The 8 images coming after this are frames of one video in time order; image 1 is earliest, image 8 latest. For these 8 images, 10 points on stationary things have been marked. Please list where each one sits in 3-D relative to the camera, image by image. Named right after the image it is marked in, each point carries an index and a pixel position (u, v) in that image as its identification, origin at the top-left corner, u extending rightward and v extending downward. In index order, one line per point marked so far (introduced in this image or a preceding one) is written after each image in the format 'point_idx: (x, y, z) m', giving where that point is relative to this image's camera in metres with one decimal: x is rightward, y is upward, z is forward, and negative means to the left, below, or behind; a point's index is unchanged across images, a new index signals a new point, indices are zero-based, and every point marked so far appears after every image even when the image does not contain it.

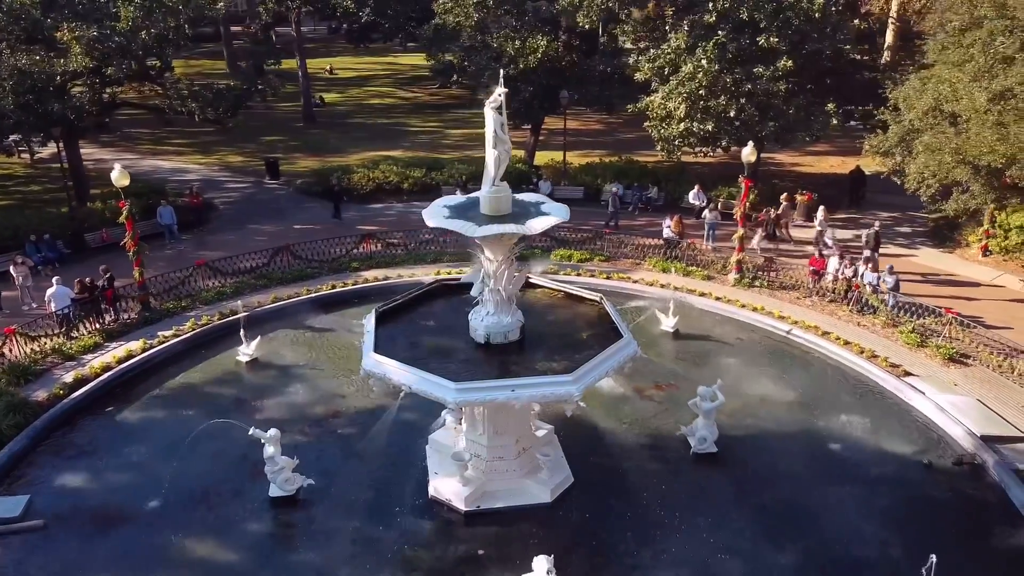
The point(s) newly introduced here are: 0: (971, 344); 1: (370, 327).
0: (+9.2, -1.1, +16.1) m
1: (-2.0, -0.6, +11.4) m
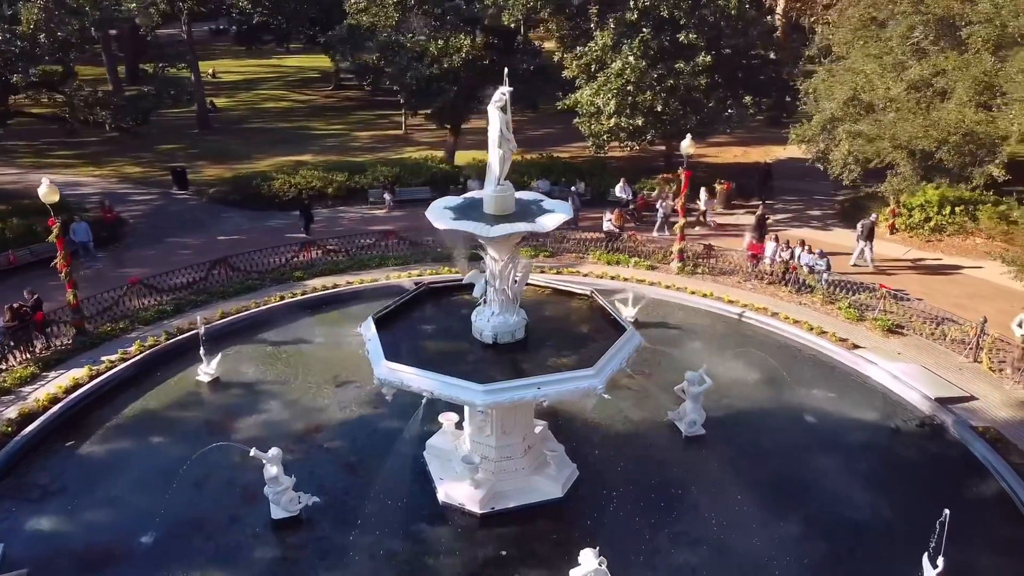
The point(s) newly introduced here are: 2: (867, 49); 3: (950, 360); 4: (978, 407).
0: (+8.5, -0.6, +17.4) m
1: (-1.9, -0.7, +11.1) m
2: (+8.6, +5.6, +18.8) m
3: (+8.6, -1.4, +15.7) m
4: (+8.1, -2.1, +14.0) m
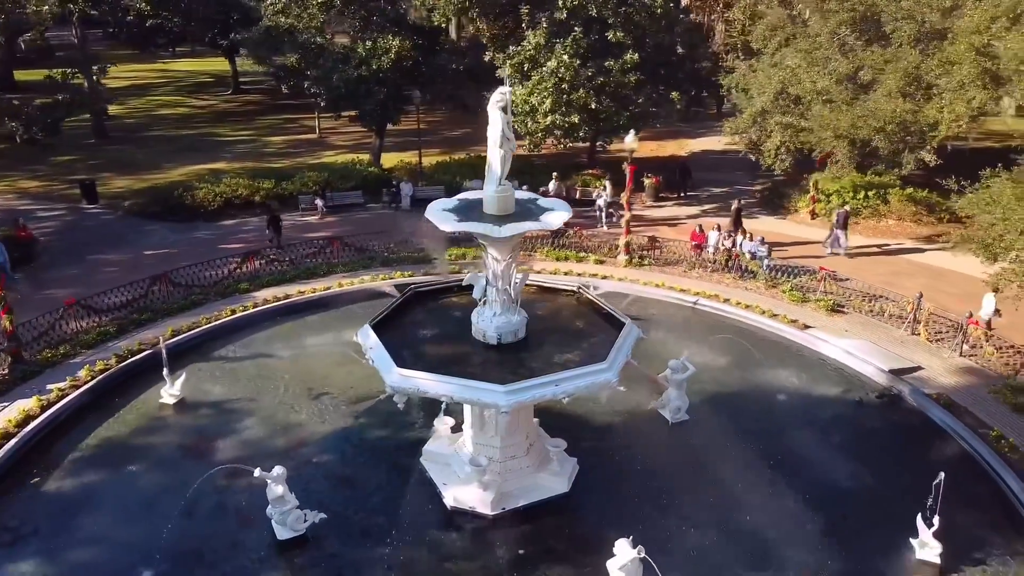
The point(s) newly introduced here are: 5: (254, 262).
0: (+7.6, -0.1, +18.4) m
1: (-1.8, -0.8, +10.9) m
2: (+7.2, +6.0, +19.9) m
3: (+8.0, -1.0, +16.8) m
4: (+7.8, -1.7, +15.0) m
5: (-6.3, +0.6, +19.6) m
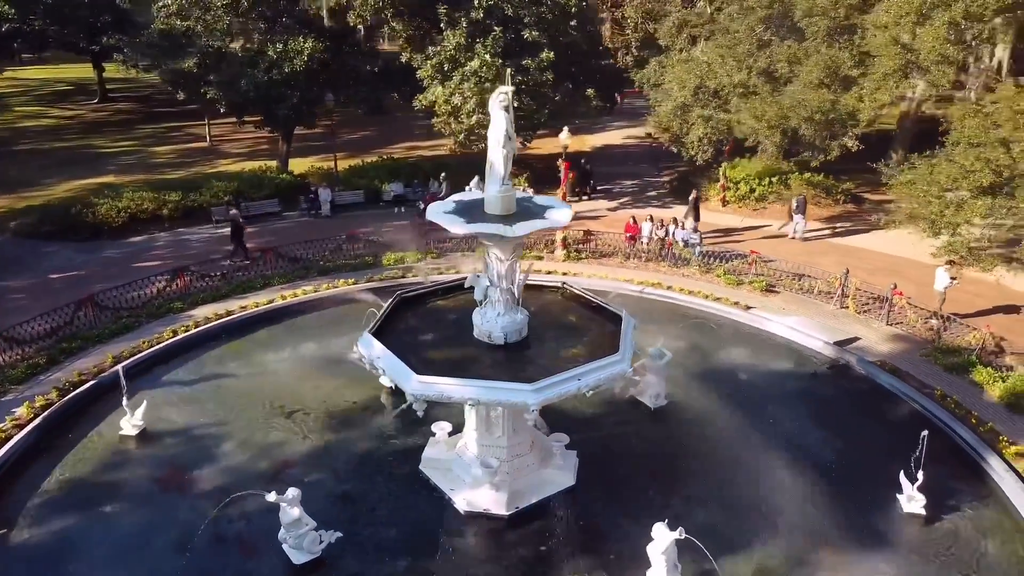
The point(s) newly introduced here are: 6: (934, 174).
0: (+6.4, +0.3, +19.6) m
1: (-1.7, -0.9, +10.6) m
2: (+5.3, +6.4, +20.9) m
3: (+7.0, -0.5, +18.1) m
4: (+7.2, -1.2, +16.3) m
5: (-7.6, +0.2, +18.5) m
6: (+7.8, +2.1, +14.6) m
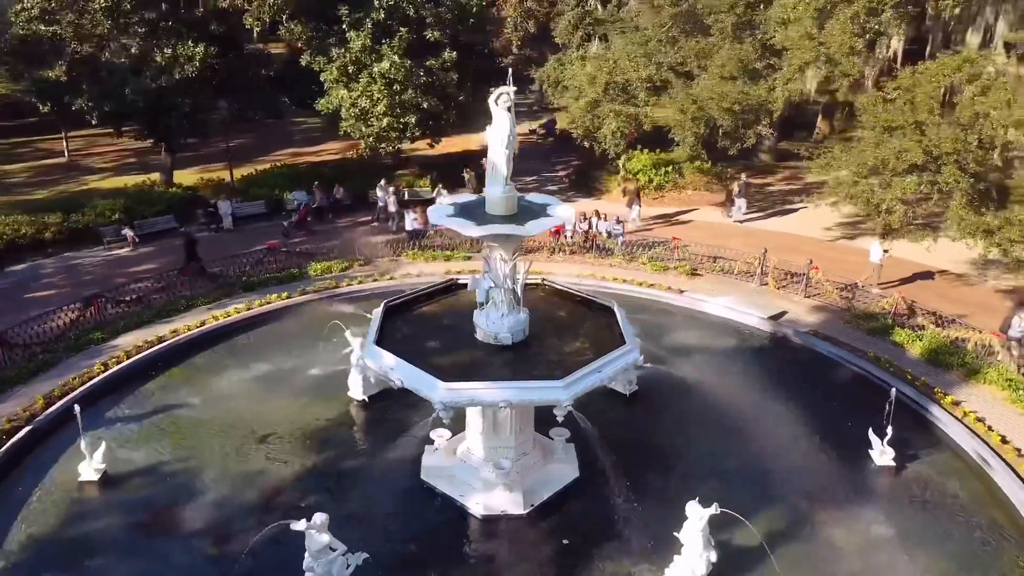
0: (+4.7, +0.7, +20.6) m
1: (-1.5, -1.0, +10.3) m
2: (+2.9, +6.8, +21.7) m
3: (+5.6, 0.0, +19.3) m
4: (+6.2, -0.7, +17.5) m
5: (-8.8, -0.4, +16.9) m
6: (+6.9, +2.7, +16.0) m
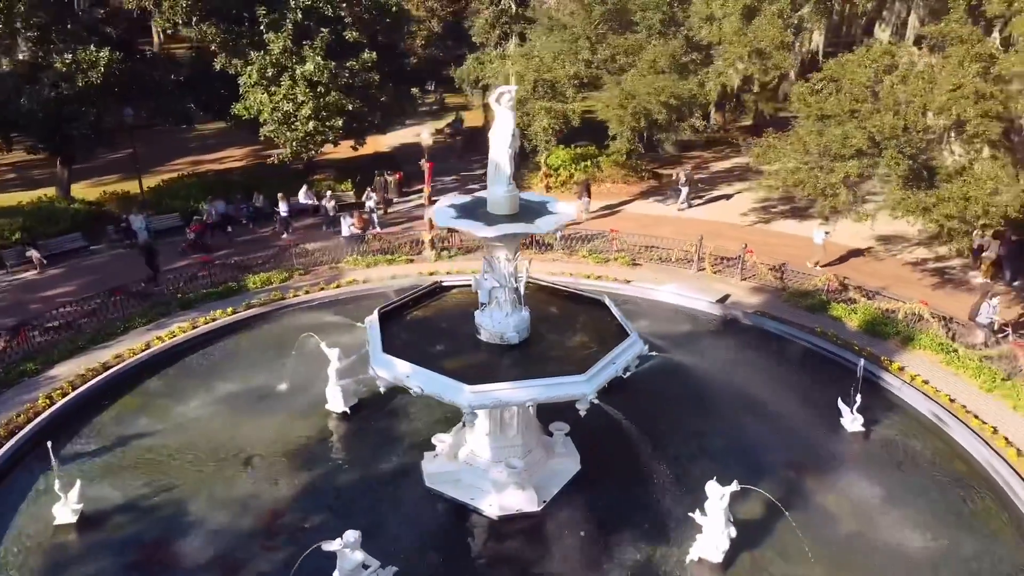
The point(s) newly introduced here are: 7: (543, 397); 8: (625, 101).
0: (+3.2, +1.0, +21.2) m
1: (-1.3, -1.1, +10.1) m
2: (+0.9, +6.9, +22.0) m
3: (+4.4, +0.4, +20.0) m
4: (+5.2, -0.3, +18.4) m
5: (-9.5, -1.0, +15.6) m
6: (+5.9, +3.1, +17.0) m
7: (+0.4, -1.3, +9.8) m
8: (+2.8, +4.6, +19.6) m
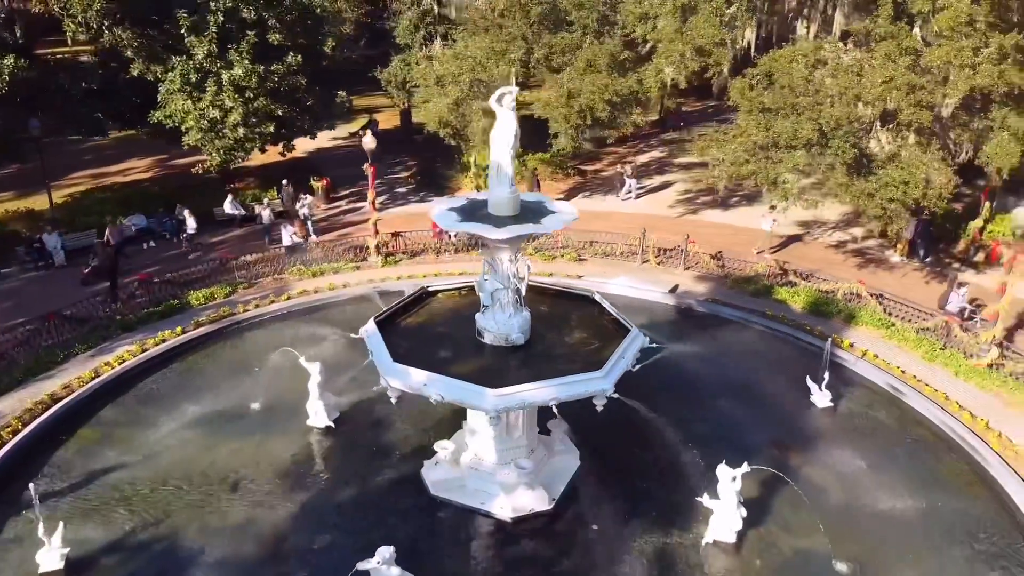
0: (+1.7, +1.1, +21.6) m
1: (-1.0, -1.1, +9.9) m
2: (-1.0, +6.9, +22.0) m
3: (+3.1, +0.5, +20.5) m
4: (+4.2, -0.1, +19.0) m
5: (-10.0, -1.5, +14.2) m
6: (+4.9, +3.4, +17.7) m
7: (+0.6, -1.3, +9.9) m
8: (+1.4, +4.7, +19.9) m
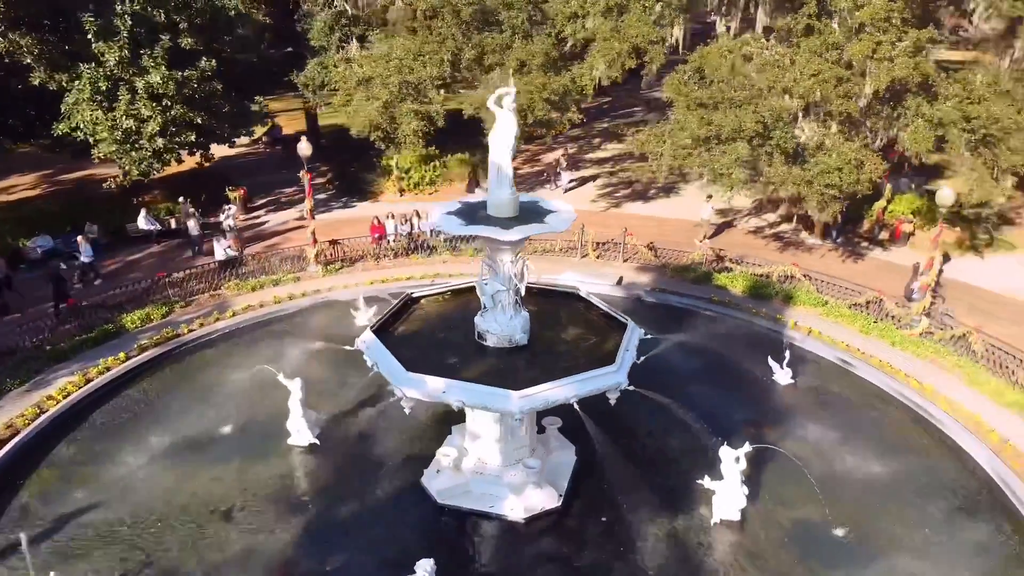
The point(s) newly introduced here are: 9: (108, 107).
0: (+0.1, +1.2, +21.7) m
1: (-0.8, -1.2, +9.8) m
2: (-3.0, +6.8, +21.7) m
3: (+1.6, +0.7, +20.9) m
4: (+2.9, +0.1, +19.5) m
5: (-10.2, -2.1, +12.7) m
6: (+3.6, +3.6, +18.3) m
7: (+0.9, -1.3, +10.0) m
8: (-0.2, +4.7, +20.0) m
9: (-9.8, +4.4, +19.2) m
